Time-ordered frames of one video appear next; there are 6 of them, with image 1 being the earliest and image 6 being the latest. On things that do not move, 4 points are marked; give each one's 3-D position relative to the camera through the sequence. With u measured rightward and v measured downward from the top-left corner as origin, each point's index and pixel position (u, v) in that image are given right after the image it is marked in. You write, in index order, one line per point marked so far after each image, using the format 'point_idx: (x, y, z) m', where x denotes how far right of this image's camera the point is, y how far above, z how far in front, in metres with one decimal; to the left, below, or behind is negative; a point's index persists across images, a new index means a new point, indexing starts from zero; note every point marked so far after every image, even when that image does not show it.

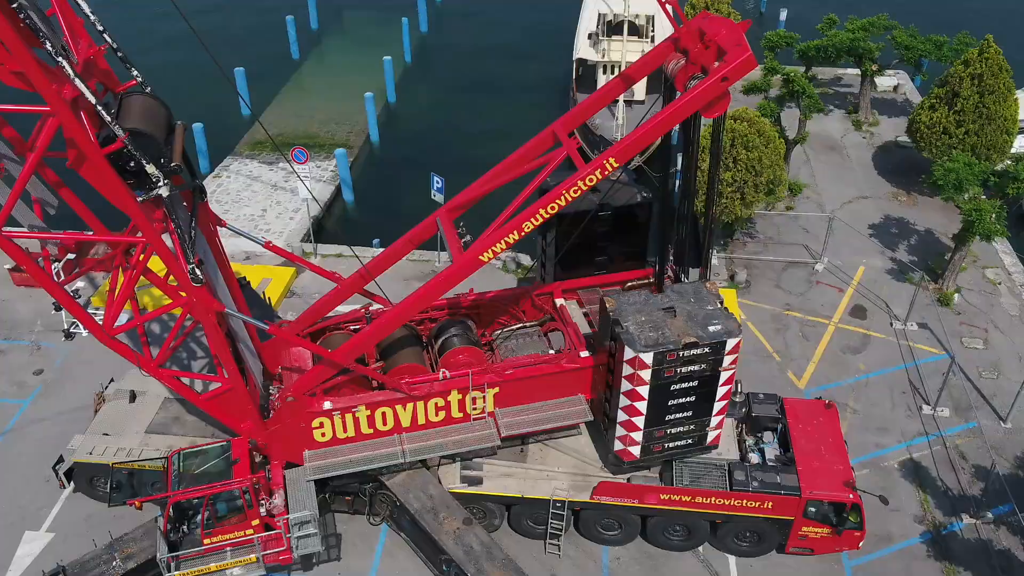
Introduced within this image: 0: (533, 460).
0: (+0.4, -2.6, +13.5) m
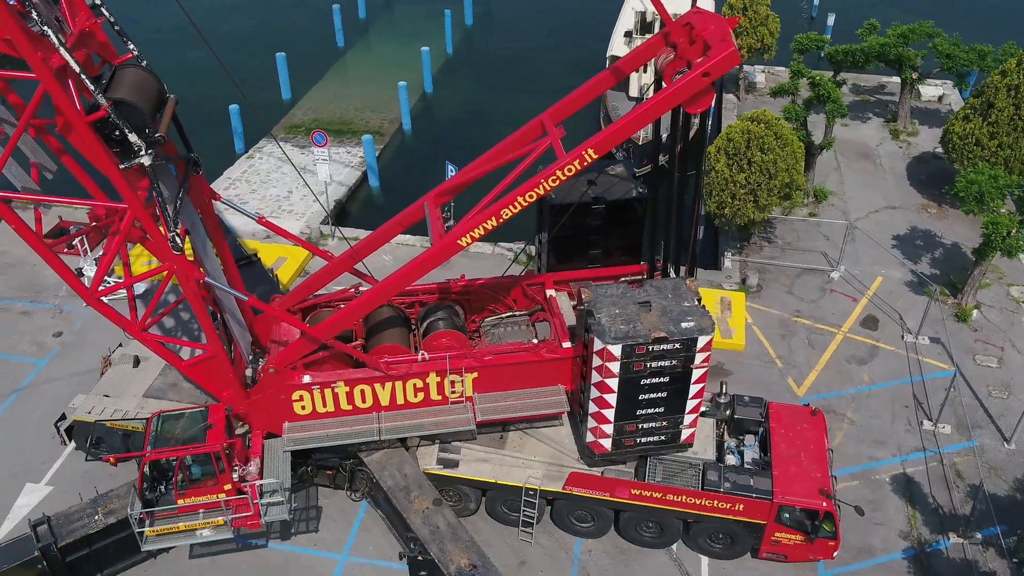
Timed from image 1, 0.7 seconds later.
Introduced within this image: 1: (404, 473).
0: (0.0, -2.5, +13.7) m
1: (-1.6, -2.8, +13.3) m
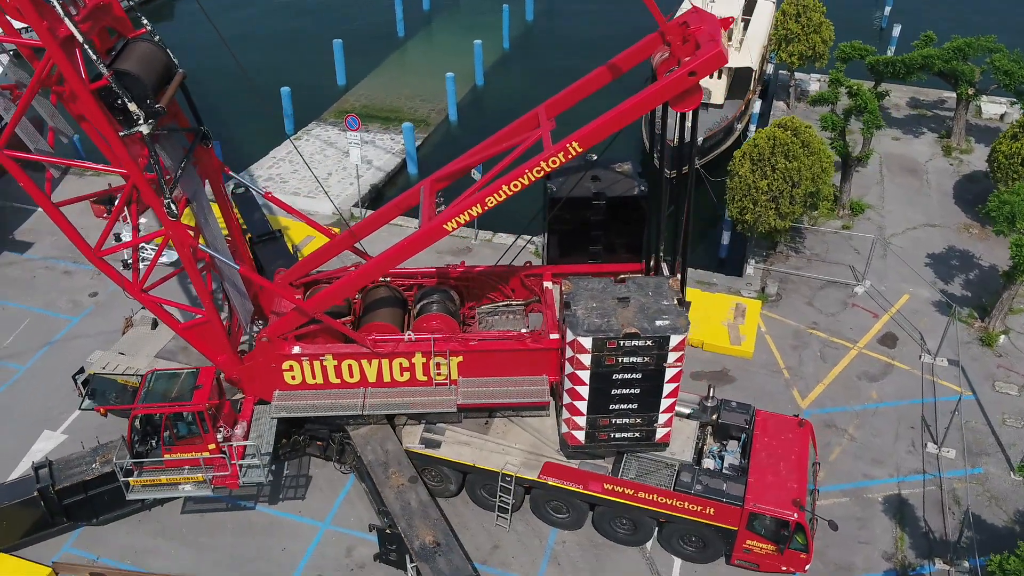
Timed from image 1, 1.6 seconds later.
0: (-0.3, -2.3, +13.9) m
1: (-2.0, -2.5, +13.7) m
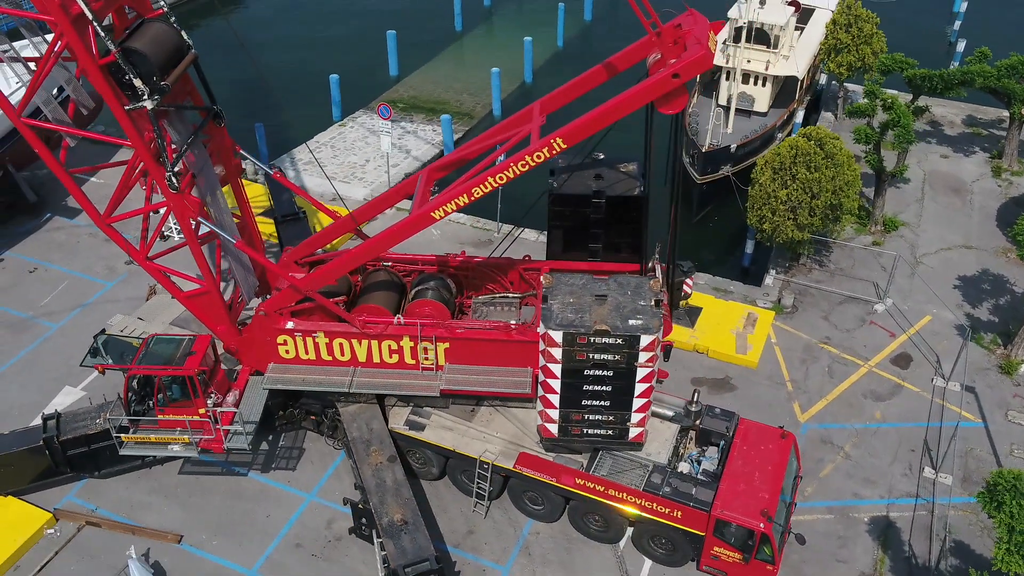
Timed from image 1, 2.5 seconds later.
0: (-0.6, -2.1, +14.1) m
1: (-2.3, -2.2, +14.1) m
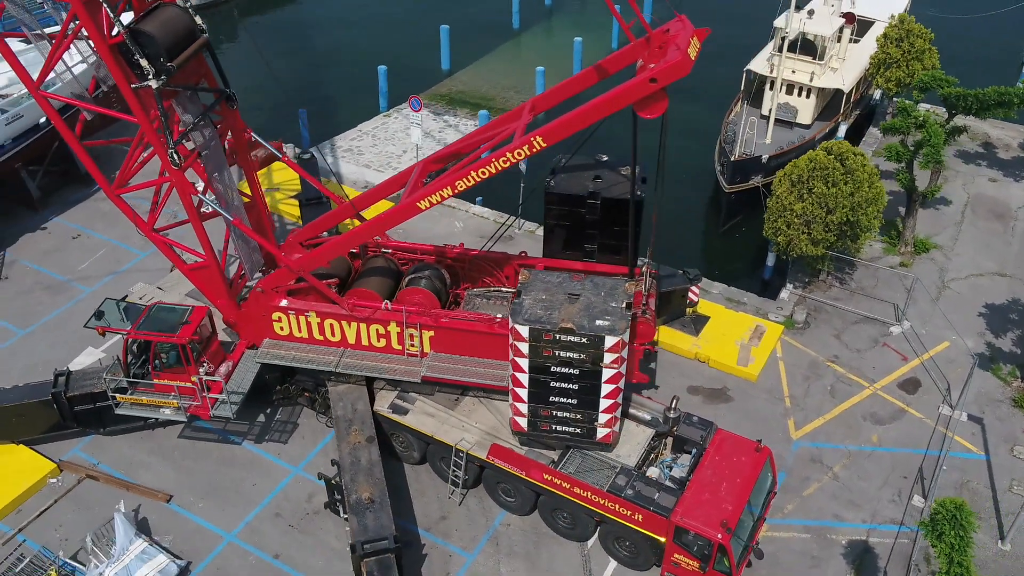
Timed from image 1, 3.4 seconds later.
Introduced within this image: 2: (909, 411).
0: (-0.9, -2.0, +14.4) m
1: (-2.6, -2.0, +14.5) m
2: (+7.4, -2.3, +16.4) m
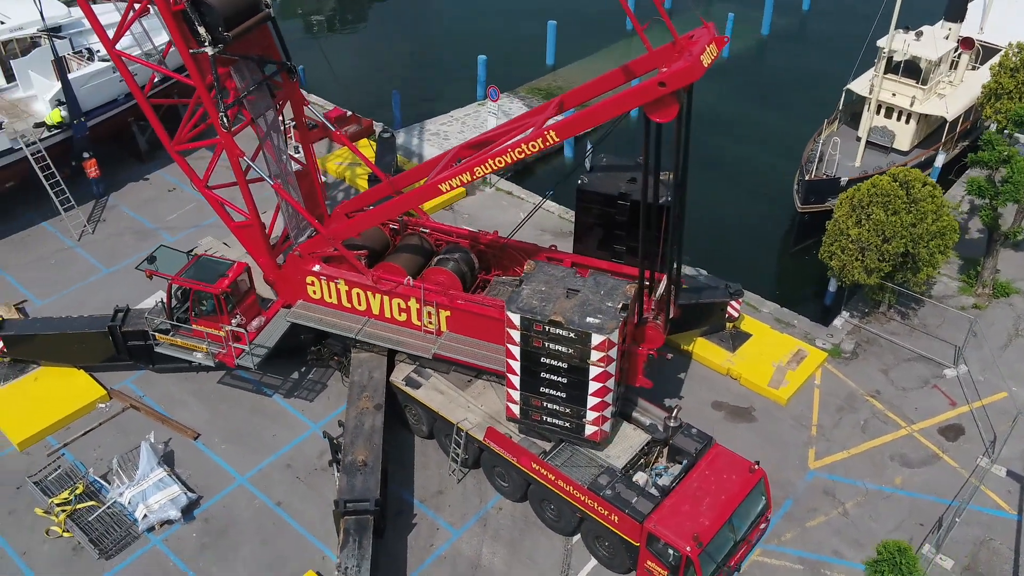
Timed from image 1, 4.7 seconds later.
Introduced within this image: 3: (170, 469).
0: (-0.8, -1.7, +14.8) m
1: (-2.4, -1.5, +15.2) m
2: (+7.6, -3.0, +15.5) m
3: (-5.8, -3.0, +14.9) m
